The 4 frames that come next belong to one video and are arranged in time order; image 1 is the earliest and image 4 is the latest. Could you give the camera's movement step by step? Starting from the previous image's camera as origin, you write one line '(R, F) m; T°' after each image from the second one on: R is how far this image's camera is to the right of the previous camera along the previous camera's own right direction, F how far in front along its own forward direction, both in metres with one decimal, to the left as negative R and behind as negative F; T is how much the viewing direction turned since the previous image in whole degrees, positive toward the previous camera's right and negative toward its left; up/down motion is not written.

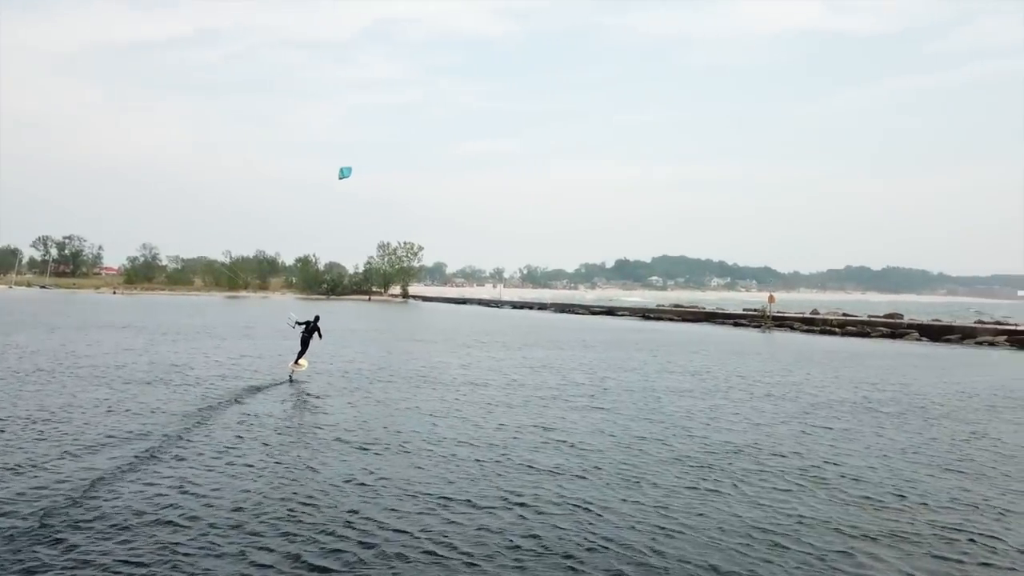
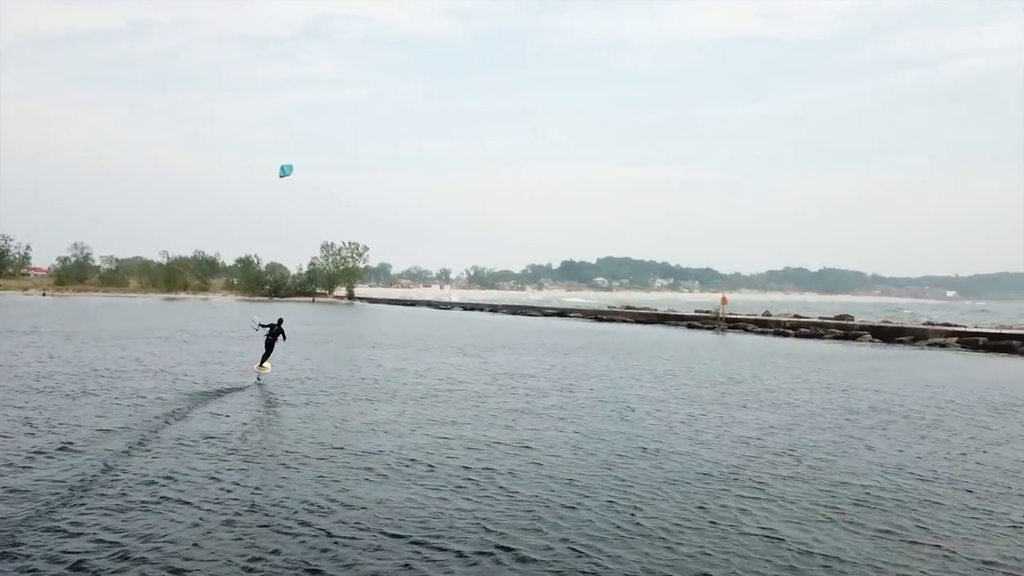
(-0.2, +0.7) m; +4°
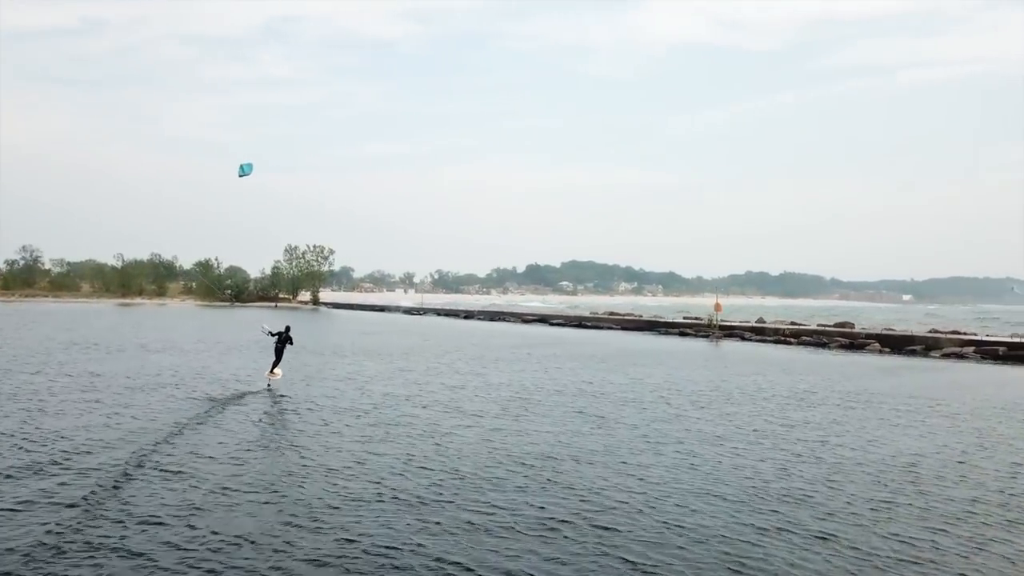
(-0.8, +2.2) m; +3°
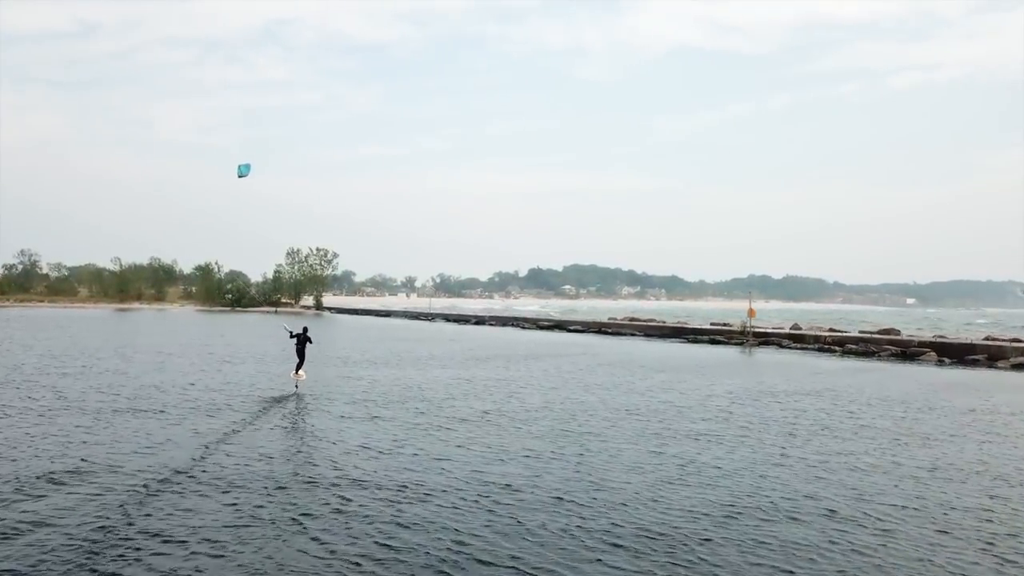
(-0.7, +2.1) m; 0°
